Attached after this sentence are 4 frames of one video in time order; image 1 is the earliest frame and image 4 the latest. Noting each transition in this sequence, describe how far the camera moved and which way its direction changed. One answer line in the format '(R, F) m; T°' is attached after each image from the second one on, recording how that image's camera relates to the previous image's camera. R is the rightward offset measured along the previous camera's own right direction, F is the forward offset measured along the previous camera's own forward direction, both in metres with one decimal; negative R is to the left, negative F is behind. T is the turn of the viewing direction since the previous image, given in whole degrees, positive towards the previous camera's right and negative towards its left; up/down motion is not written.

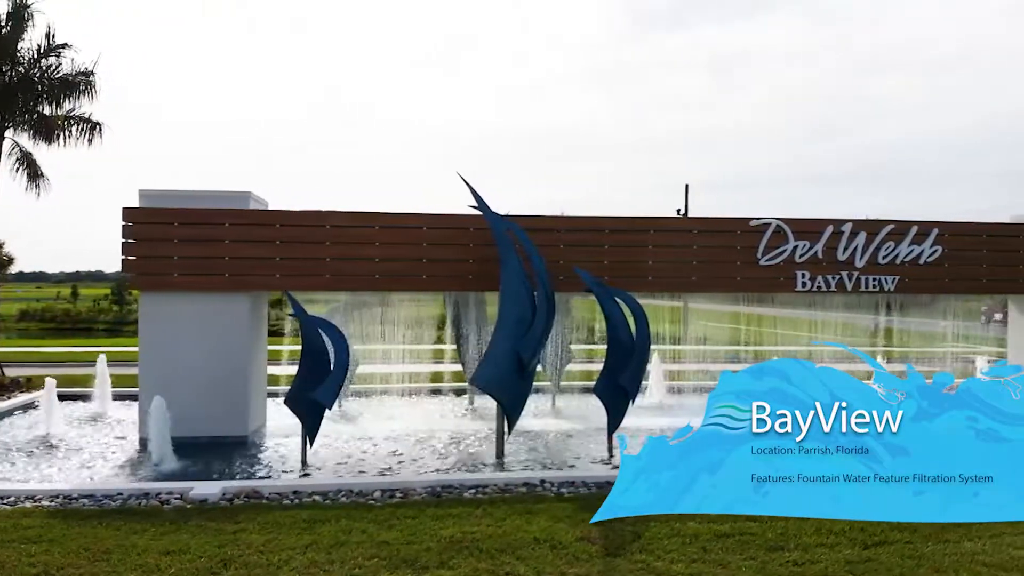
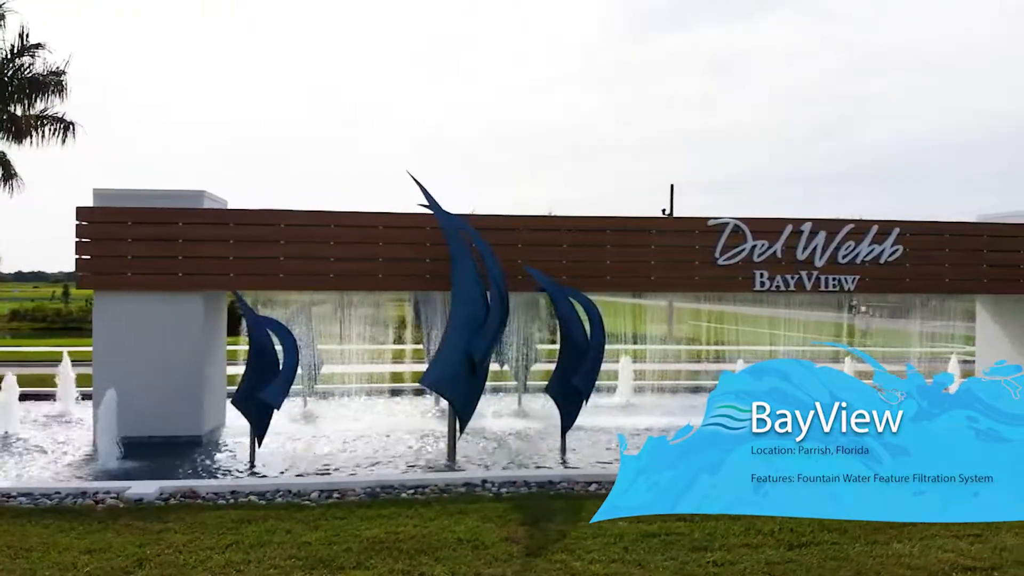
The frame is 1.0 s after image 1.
(+0.6, 0.0) m; 0°
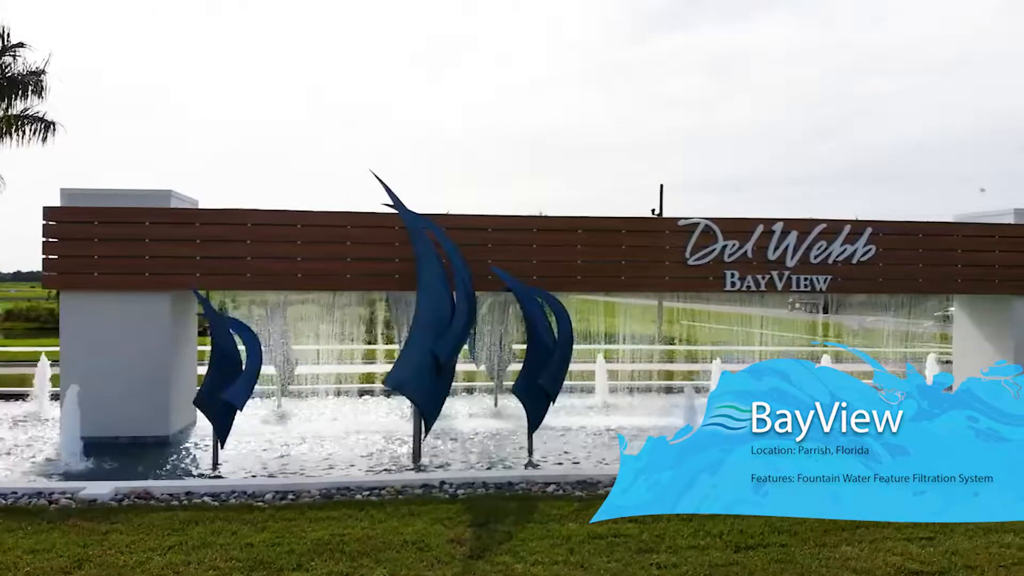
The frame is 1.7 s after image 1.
(+0.4, 0.0) m; 0°
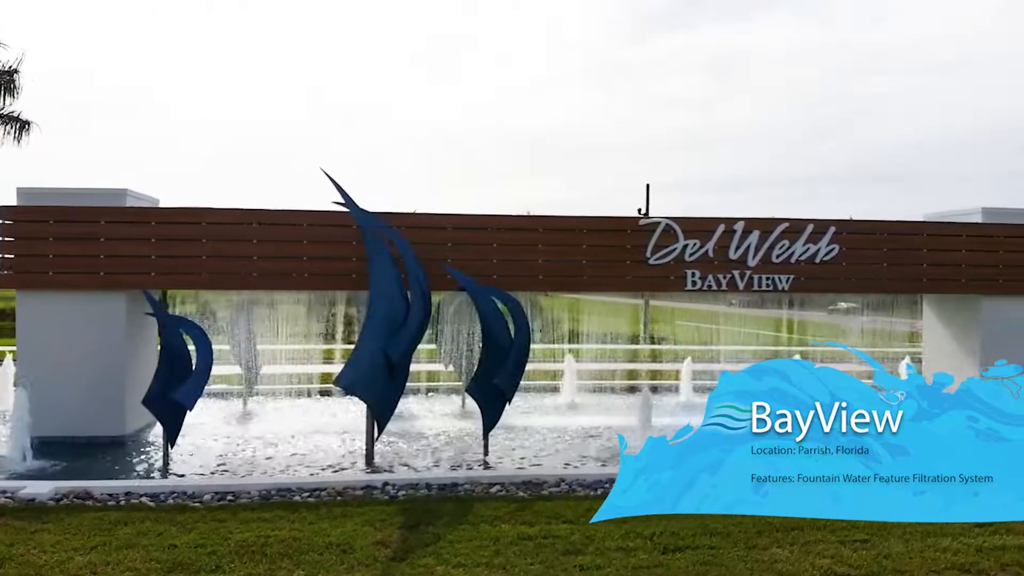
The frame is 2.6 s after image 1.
(+0.5, 0.0) m; 0°
